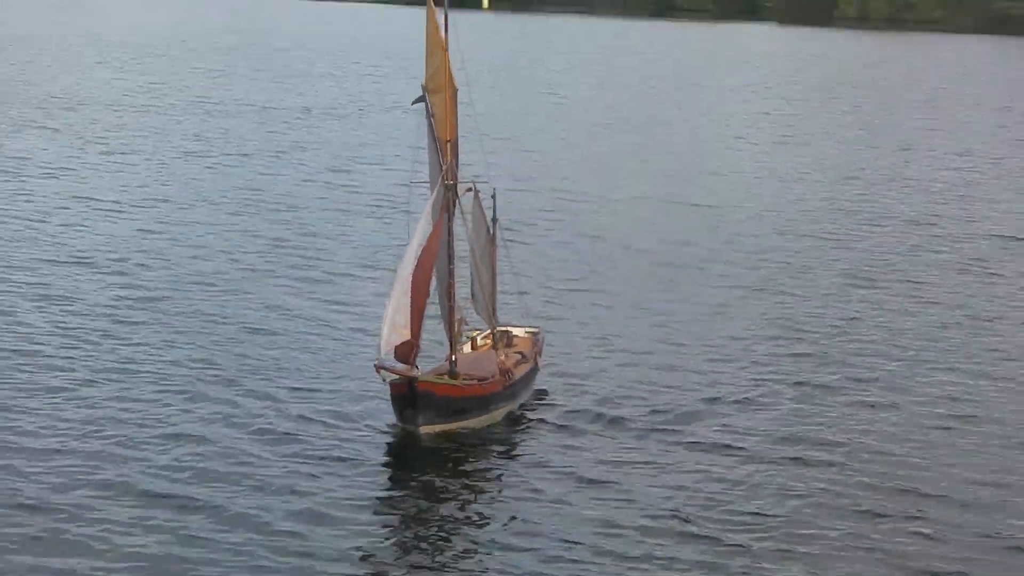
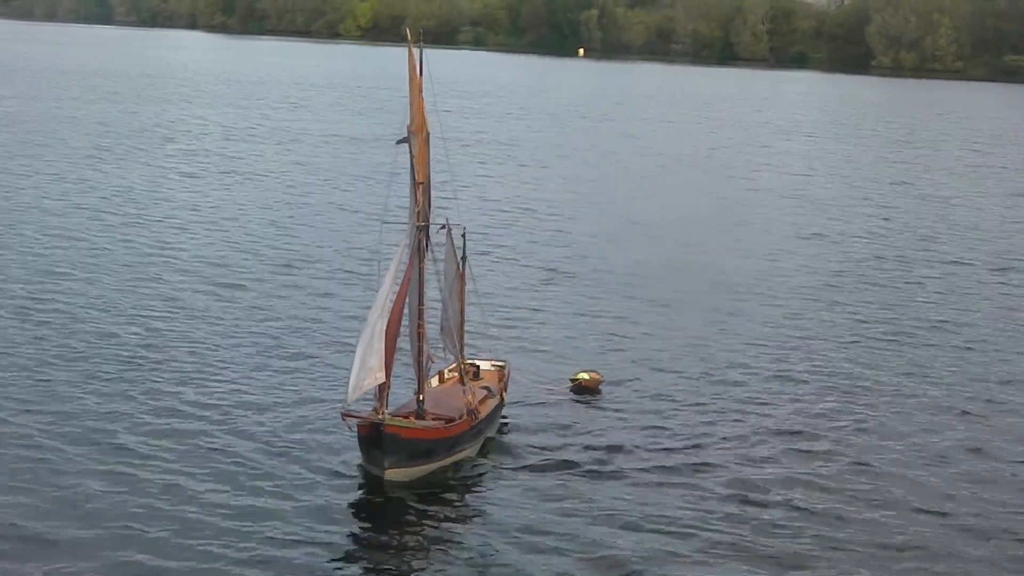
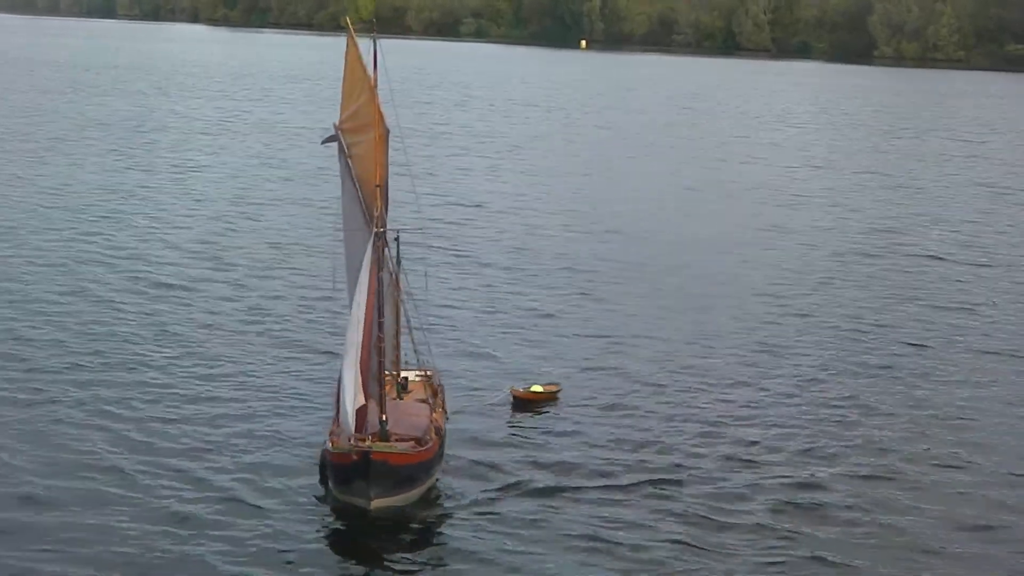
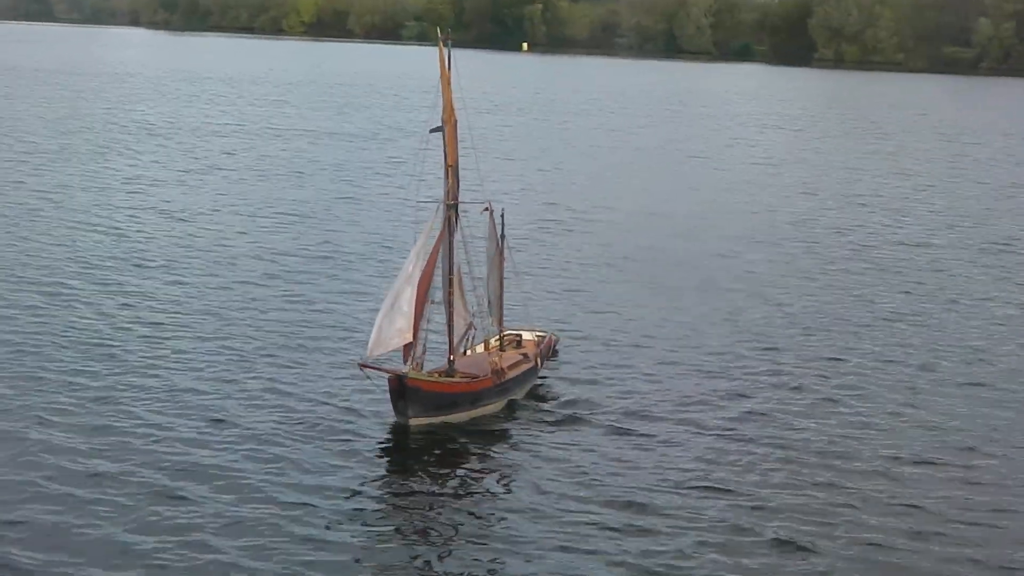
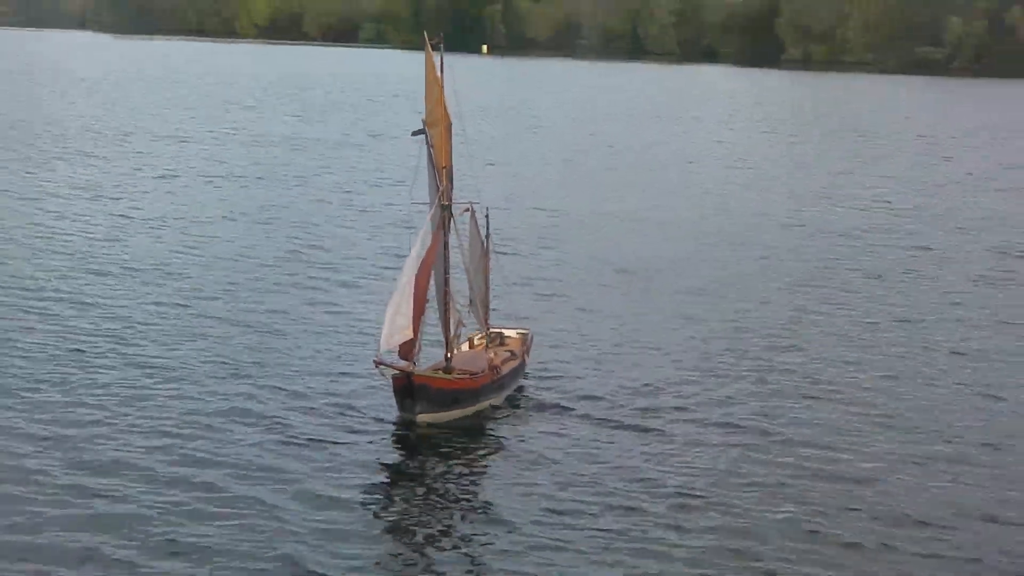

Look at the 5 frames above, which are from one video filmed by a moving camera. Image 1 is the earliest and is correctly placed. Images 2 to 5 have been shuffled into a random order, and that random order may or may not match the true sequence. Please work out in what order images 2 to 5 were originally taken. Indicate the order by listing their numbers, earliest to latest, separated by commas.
5, 4, 2, 3
